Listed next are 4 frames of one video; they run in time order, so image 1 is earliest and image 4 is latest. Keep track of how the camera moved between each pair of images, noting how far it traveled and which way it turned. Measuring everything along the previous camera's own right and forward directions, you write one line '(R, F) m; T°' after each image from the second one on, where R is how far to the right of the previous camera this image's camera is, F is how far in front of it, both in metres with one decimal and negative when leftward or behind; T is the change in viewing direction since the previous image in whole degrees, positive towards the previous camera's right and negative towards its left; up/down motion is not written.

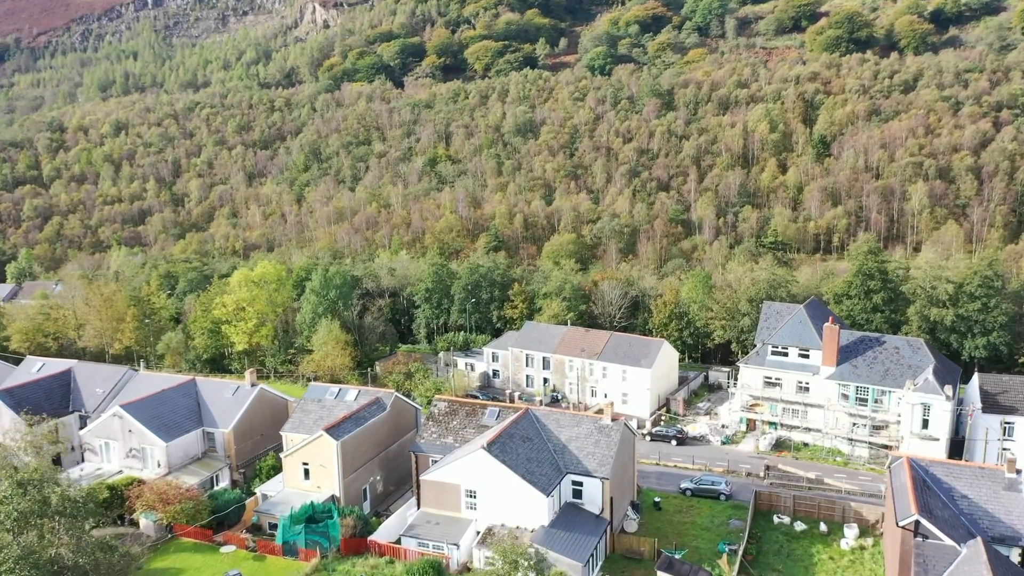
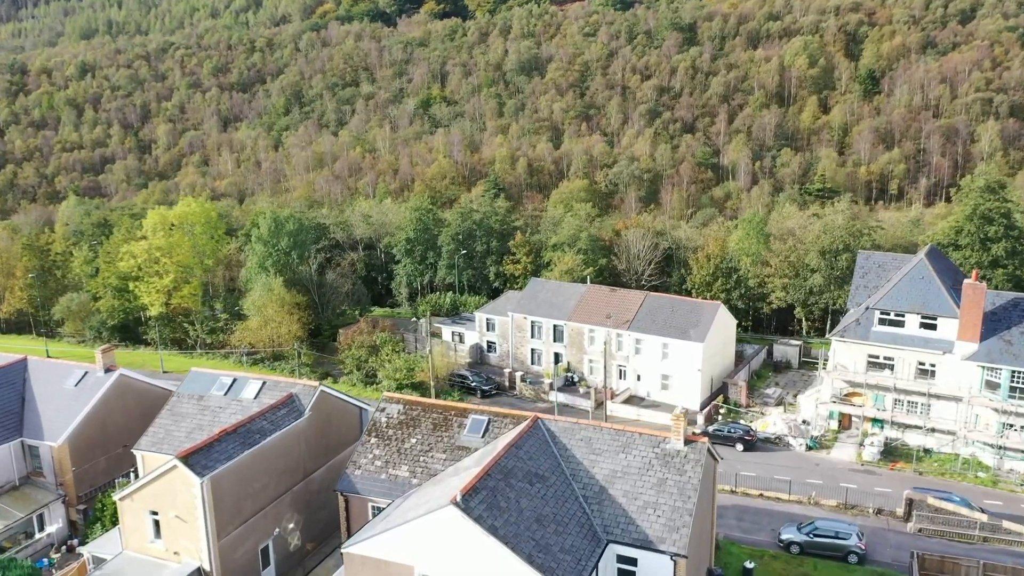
(+0.1, +16.6) m; 0°
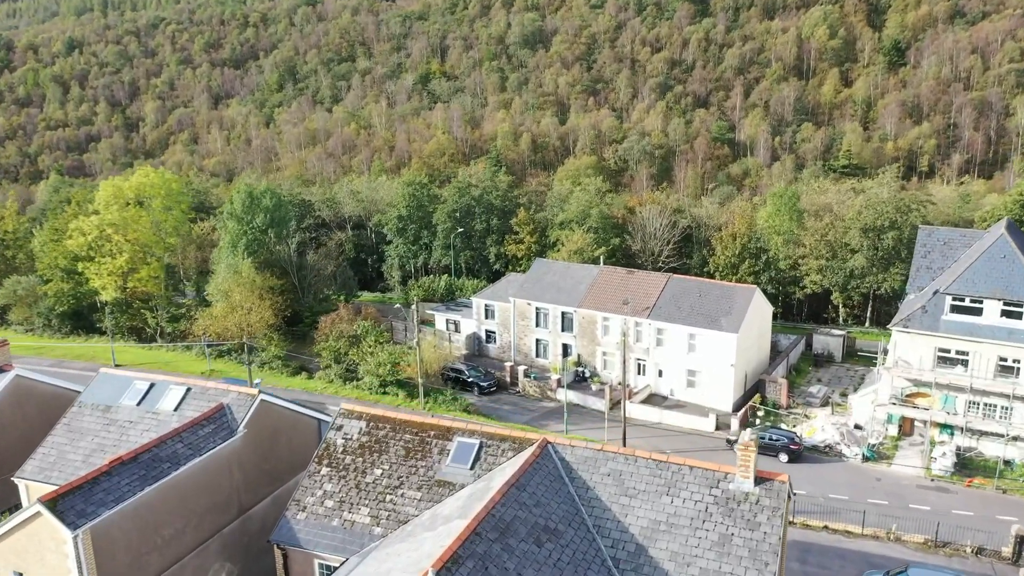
(+0.1, +6.4) m; 0°
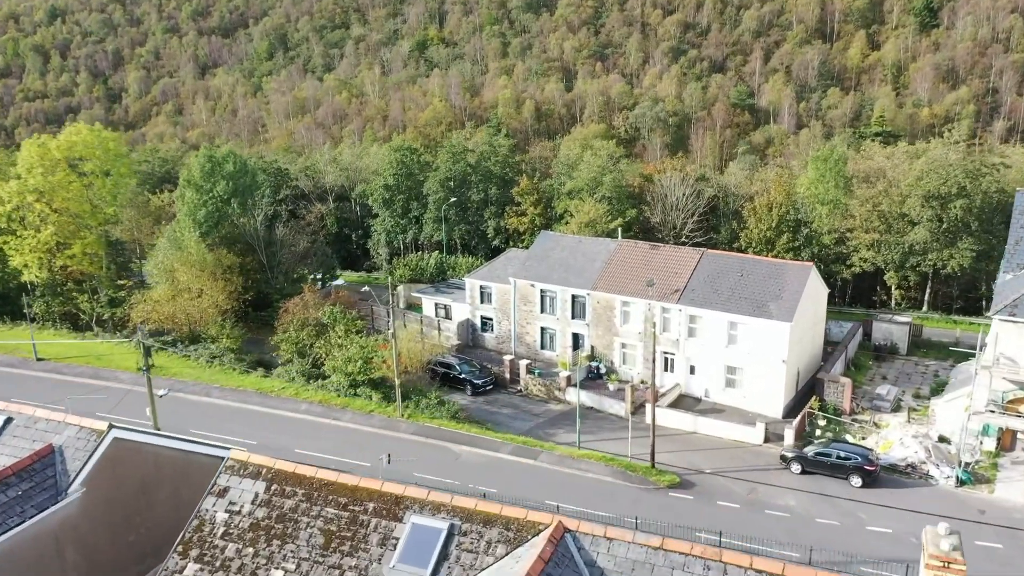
(+0.1, +7.3) m; 0°
